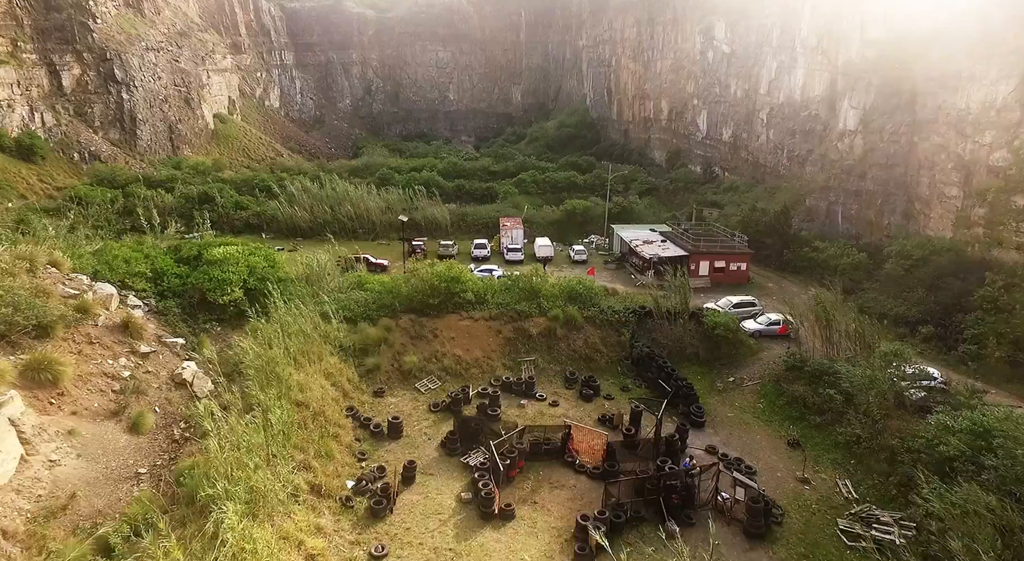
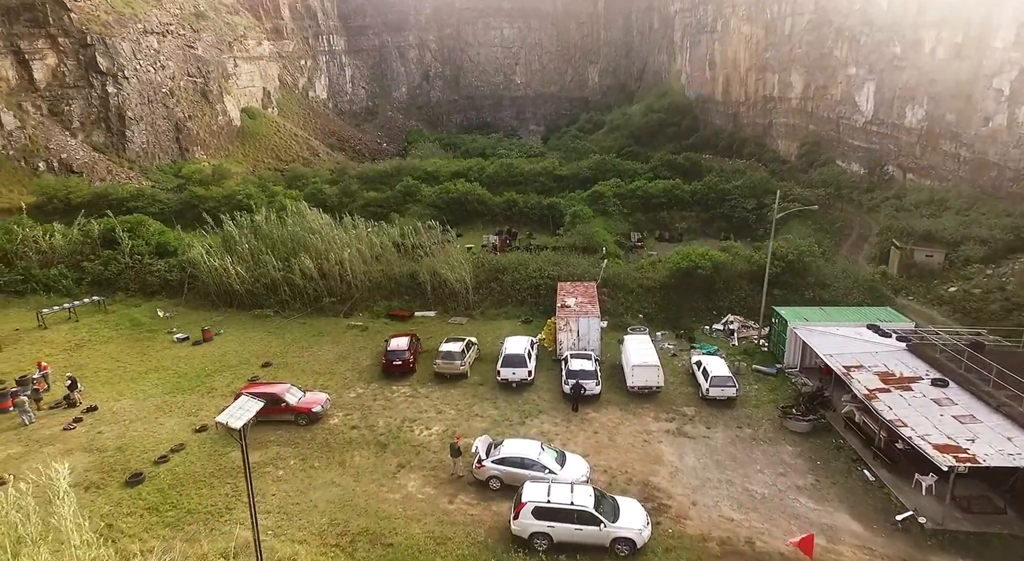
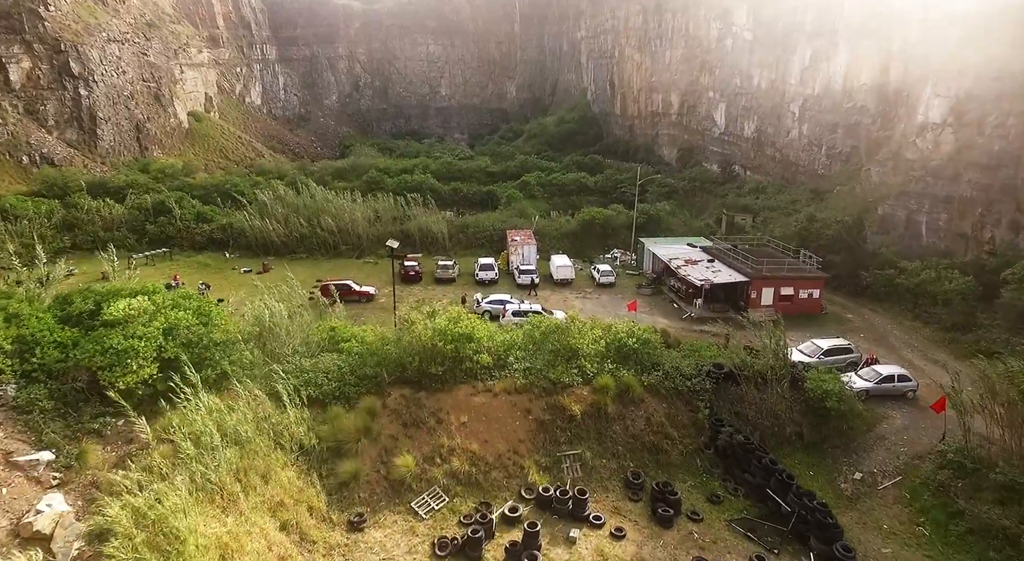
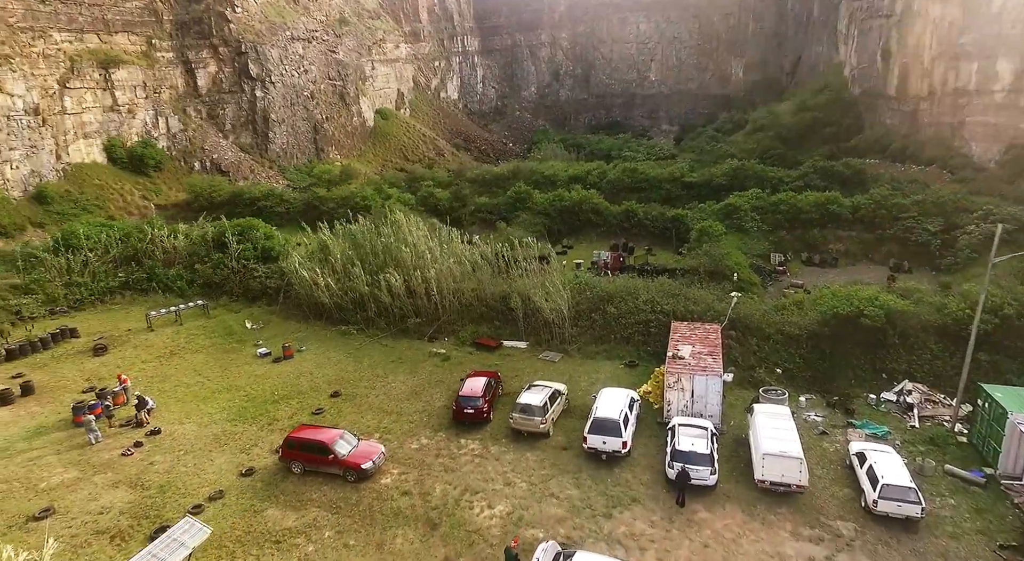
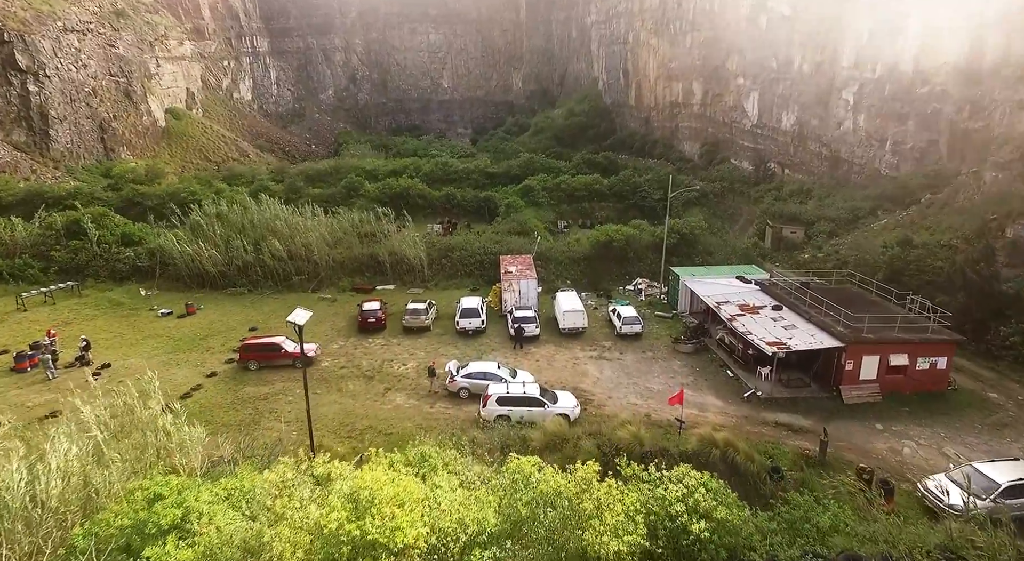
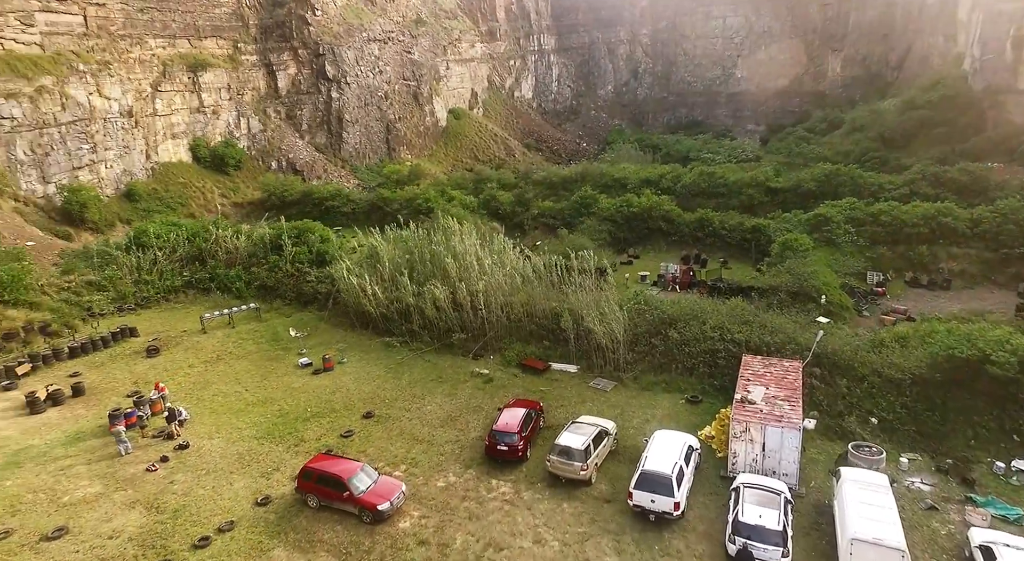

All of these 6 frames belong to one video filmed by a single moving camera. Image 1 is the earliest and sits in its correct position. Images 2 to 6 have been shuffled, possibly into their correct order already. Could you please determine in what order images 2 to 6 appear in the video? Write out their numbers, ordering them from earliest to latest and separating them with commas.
3, 5, 2, 4, 6
